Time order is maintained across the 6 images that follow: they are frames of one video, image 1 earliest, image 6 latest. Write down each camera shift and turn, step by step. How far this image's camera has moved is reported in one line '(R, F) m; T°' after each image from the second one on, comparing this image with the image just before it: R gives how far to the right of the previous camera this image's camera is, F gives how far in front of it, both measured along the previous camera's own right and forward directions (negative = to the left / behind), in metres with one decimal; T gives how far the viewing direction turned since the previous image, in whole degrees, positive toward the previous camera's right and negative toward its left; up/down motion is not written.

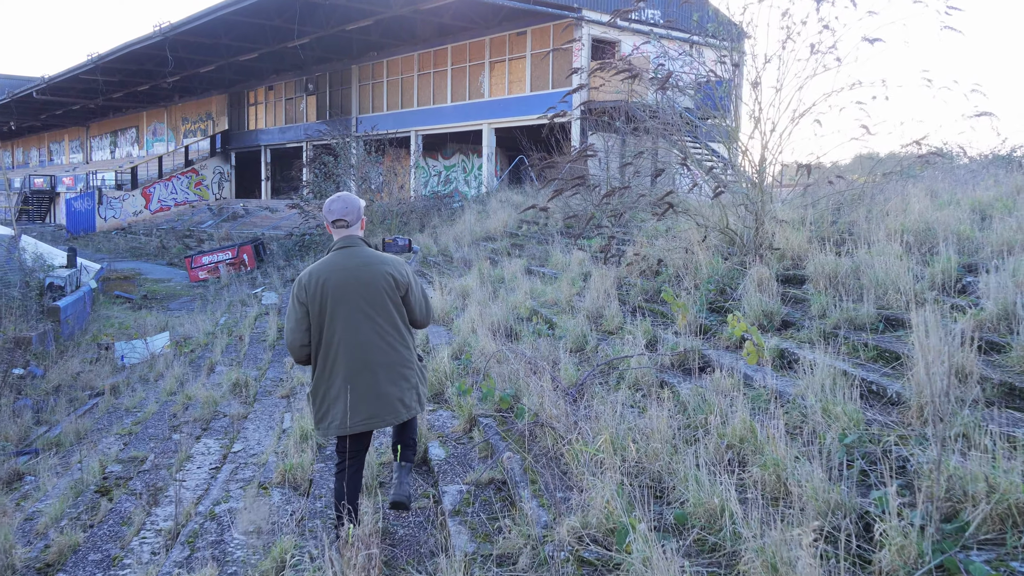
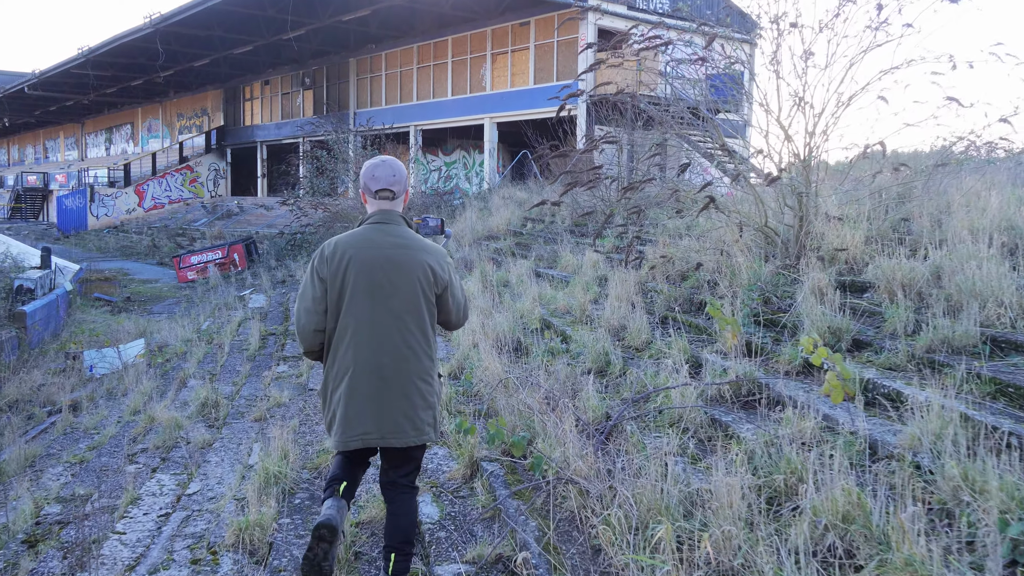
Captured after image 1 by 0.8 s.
(0.0, +0.8) m; 0°
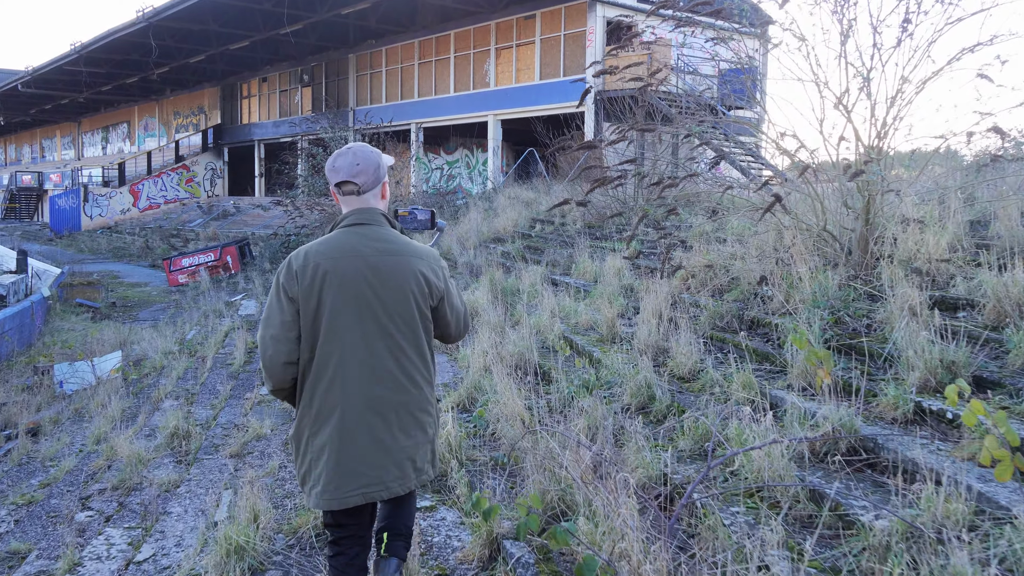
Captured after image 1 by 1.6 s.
(-0.1, +0.8) m; 0°
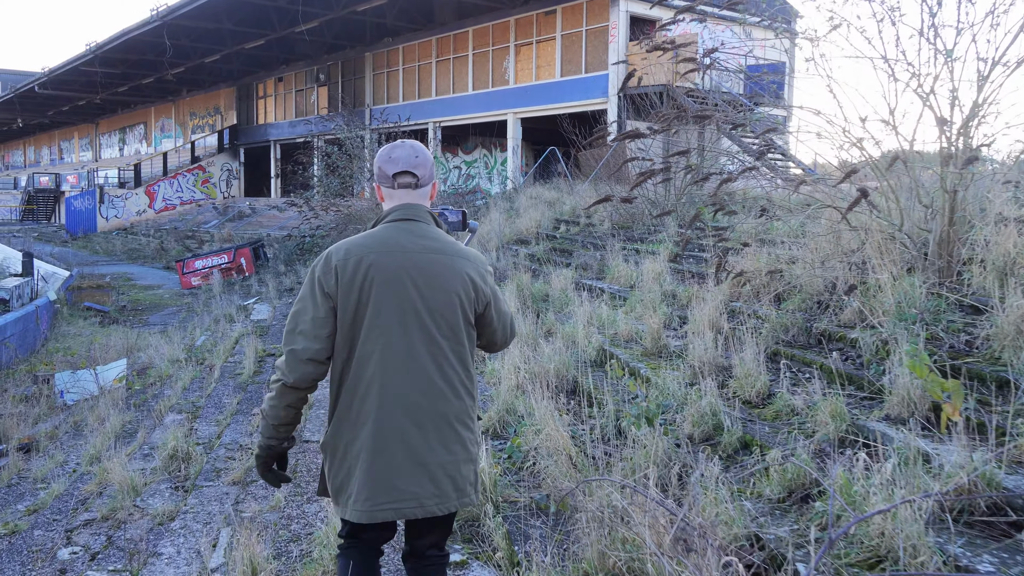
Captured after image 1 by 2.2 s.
(-0.1, +0.5) m; -1°
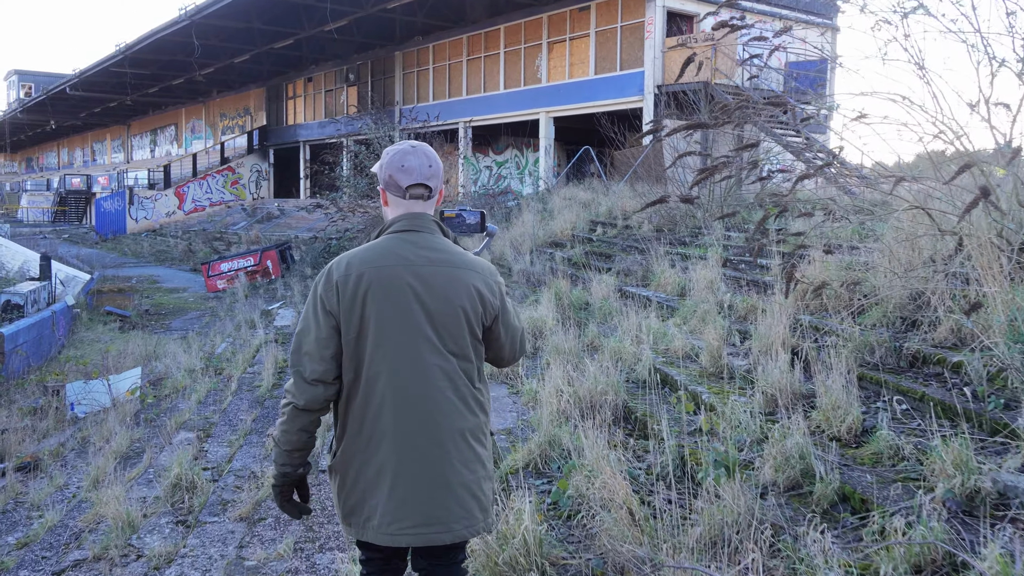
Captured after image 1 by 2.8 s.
(-0.1, +0.5) m; -2°
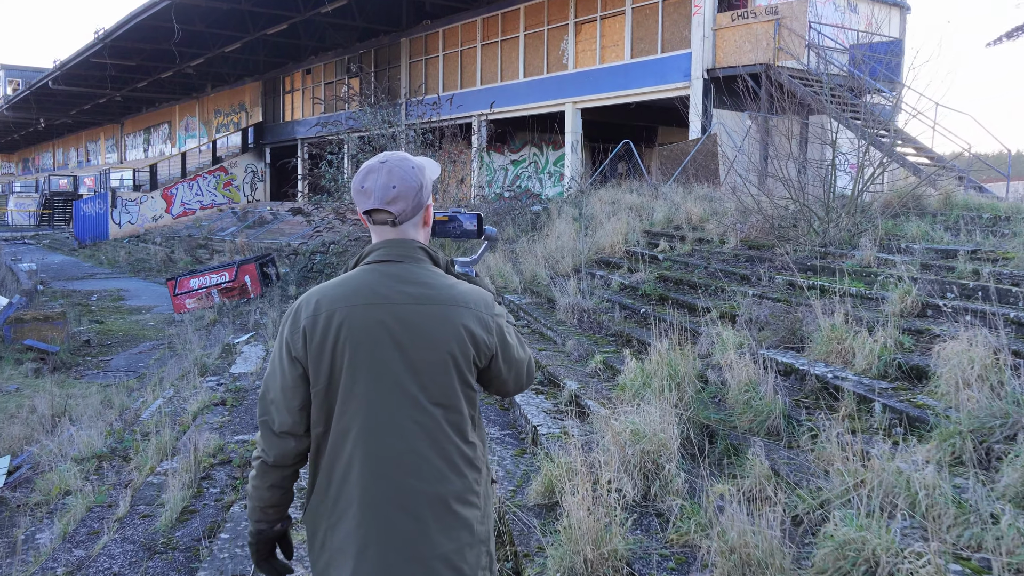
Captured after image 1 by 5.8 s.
(-0.2, +2.5) m; 0°
